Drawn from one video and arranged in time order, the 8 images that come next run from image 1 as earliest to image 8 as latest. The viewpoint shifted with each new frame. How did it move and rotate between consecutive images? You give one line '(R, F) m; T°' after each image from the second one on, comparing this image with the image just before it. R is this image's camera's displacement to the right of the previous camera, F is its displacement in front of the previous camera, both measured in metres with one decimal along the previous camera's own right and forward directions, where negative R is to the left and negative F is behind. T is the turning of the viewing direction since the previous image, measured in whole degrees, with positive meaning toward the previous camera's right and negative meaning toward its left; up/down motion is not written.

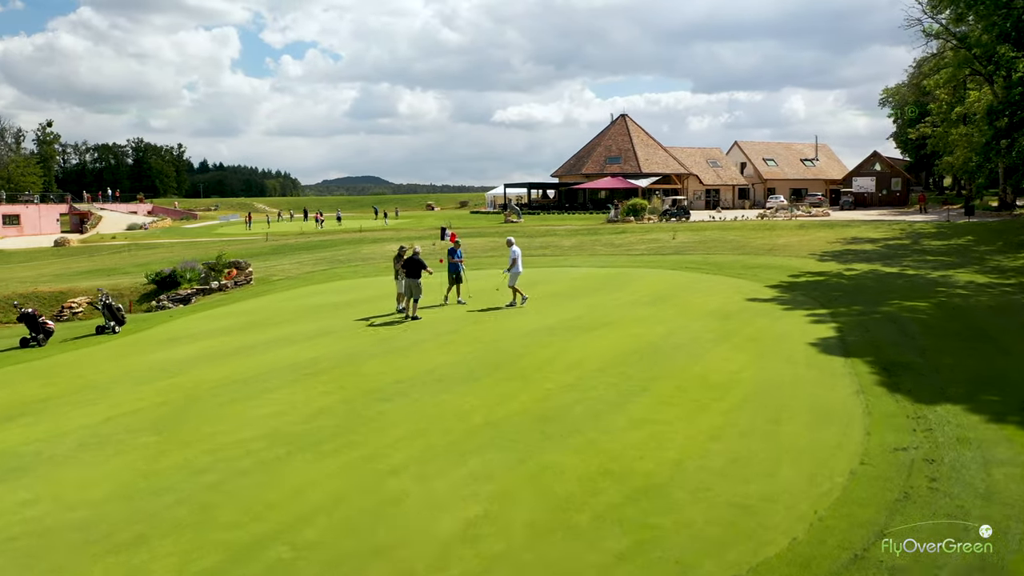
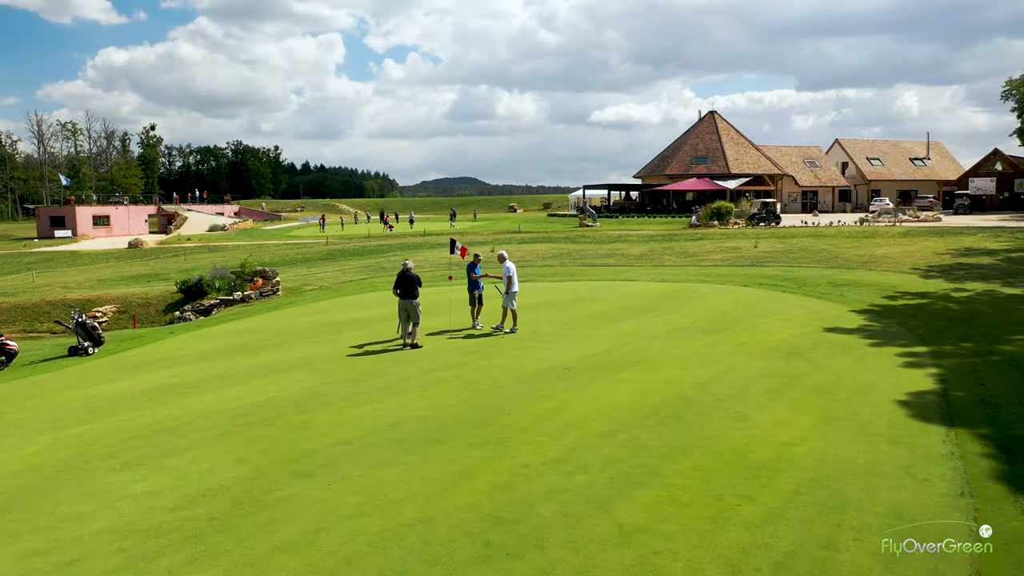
(+1.3, +2.9) m; -7°
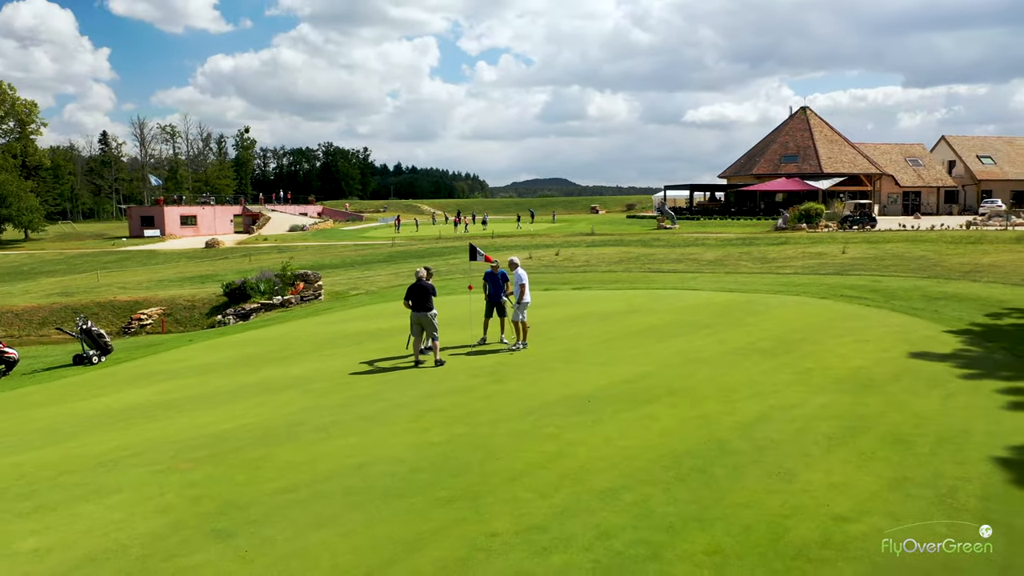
(+1.0, +1.8) m; -6°
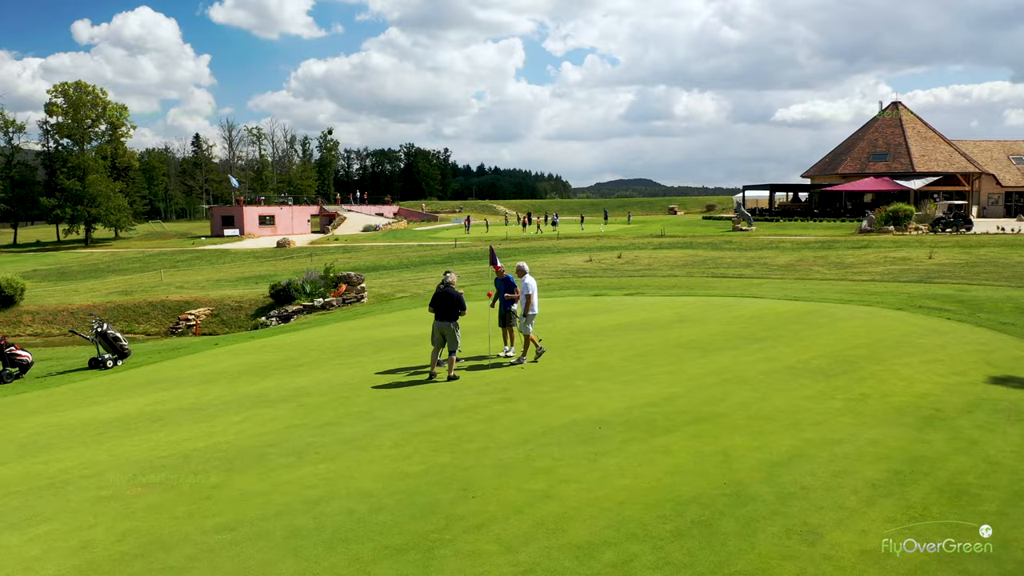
(+0.9, +1.2) m; -6°
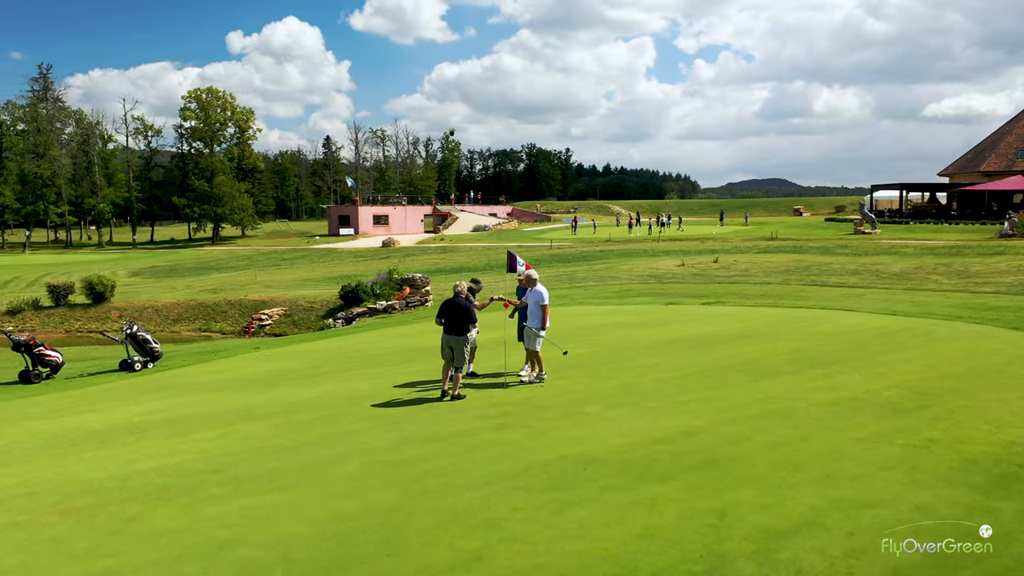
(+1.4, +1.4) m; -9°
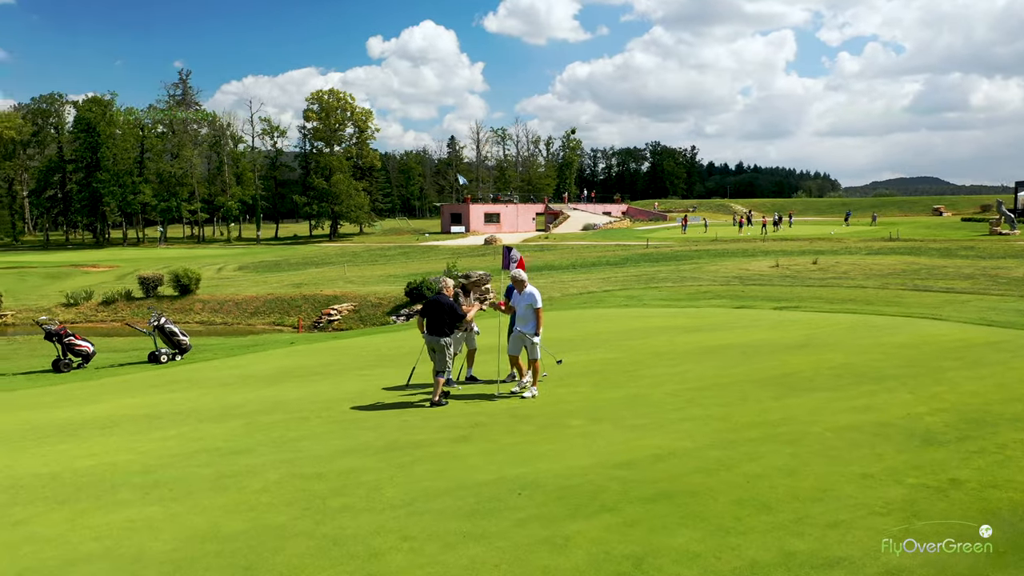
(+1.6, +1.1) m; -9°
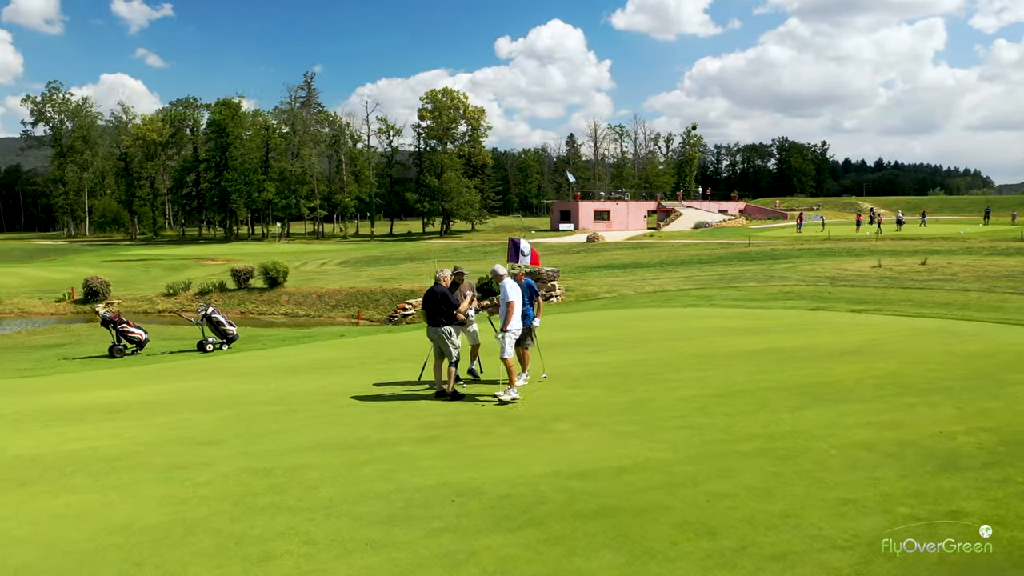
(+1.4, +0.6) m; -8°
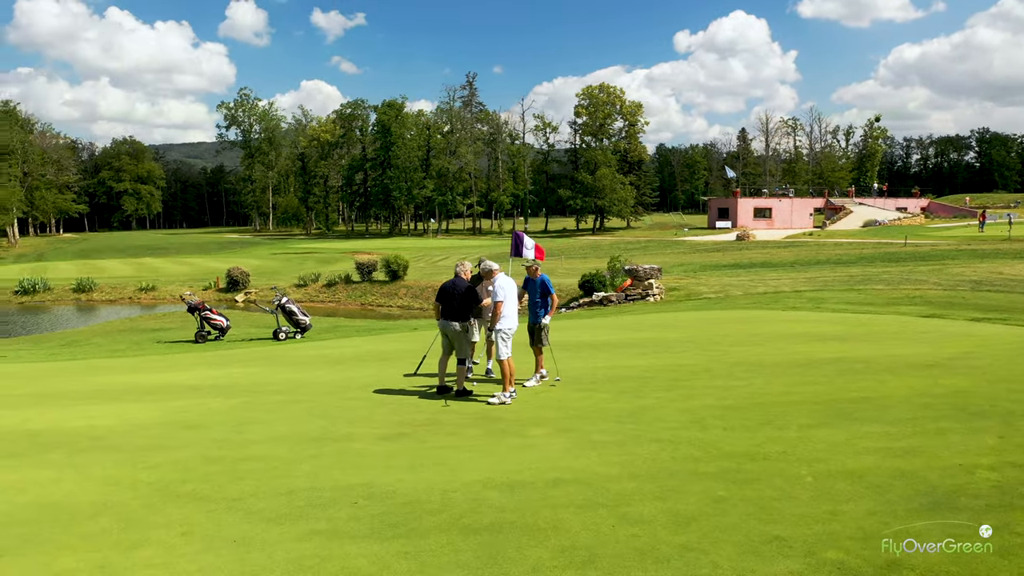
(+1.8, +0.6) m; -12°
